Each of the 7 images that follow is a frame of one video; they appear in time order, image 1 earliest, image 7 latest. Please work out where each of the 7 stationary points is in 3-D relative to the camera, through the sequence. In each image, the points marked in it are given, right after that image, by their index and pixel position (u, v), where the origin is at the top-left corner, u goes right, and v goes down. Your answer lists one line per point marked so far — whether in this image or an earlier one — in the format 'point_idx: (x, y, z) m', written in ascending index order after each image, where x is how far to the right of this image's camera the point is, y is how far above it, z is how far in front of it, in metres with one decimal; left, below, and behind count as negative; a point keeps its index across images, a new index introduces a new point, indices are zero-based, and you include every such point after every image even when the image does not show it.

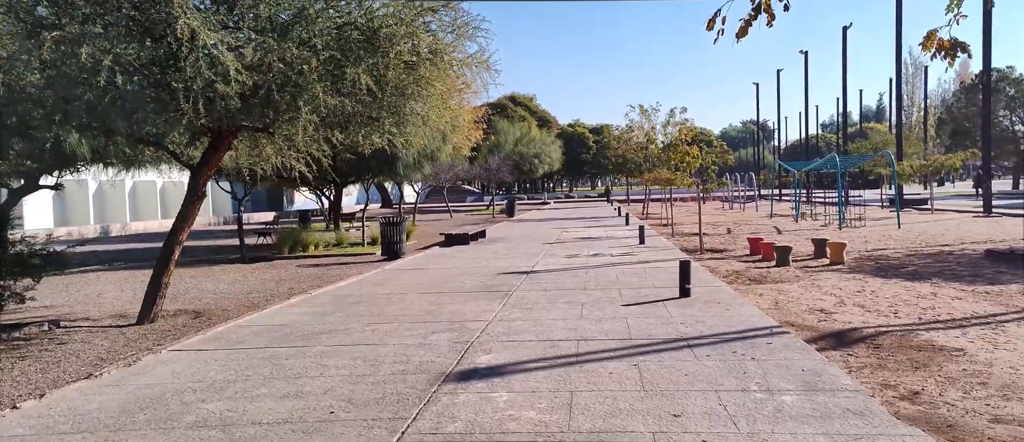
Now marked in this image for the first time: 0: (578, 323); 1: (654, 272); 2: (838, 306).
0: (+0.9, -1.3, +9.4) m
1: (+2.8, -1.0, +14.3) m
2: (+4.6, -1.2, +10.3) m
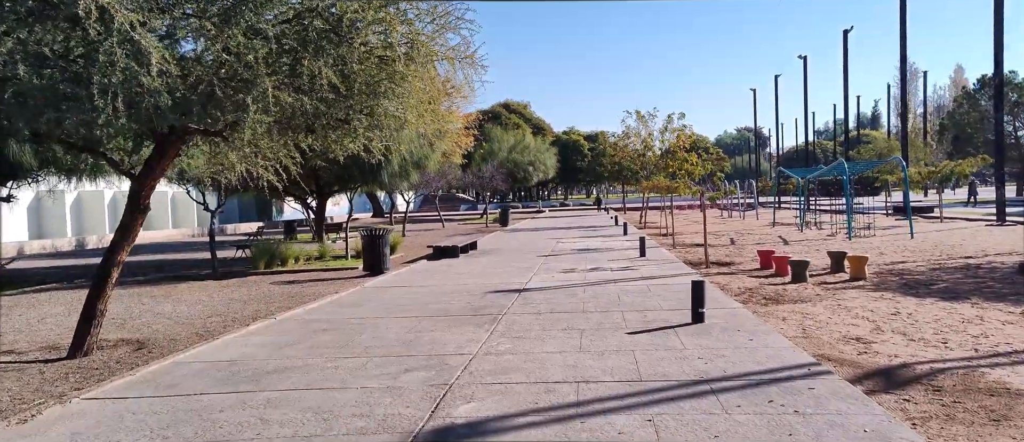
0: (+0.7, -1.5, +8.0) m
1: (+2.6, -1.3, +12.9) m
2: (+4.5, -1.4, +9.0) m
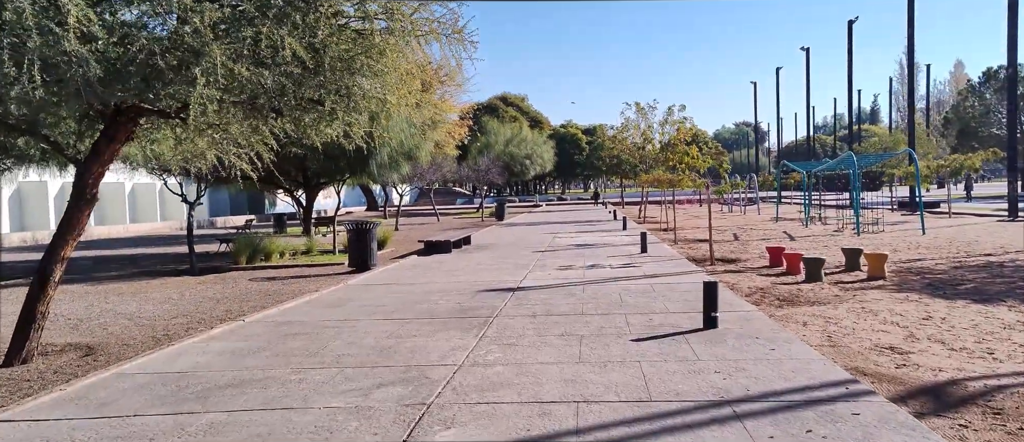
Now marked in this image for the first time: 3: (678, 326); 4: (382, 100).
0: (+0.6, -1.4, +7.0) m
1: (+2.5, -1.2, +11.9) m
2: (+4.4, -1.3, +8.0) m
3: (+2.1, -1.3, +8.9) m
4: (-2.1, +1.9, +11.1) m
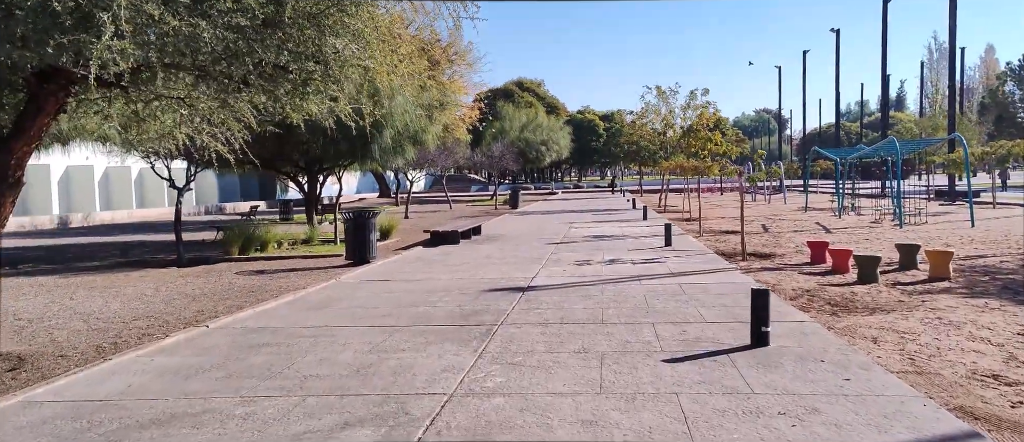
0: (+0.6, -1.4, +5.5) m
1: (+2.6, -1.0, +10.4) m
2: (+4.4, -1.3, +6.4) m
3: (+2.1, -1.2, +7.4) m
4: (-1.9, +2.0, +9.6) m
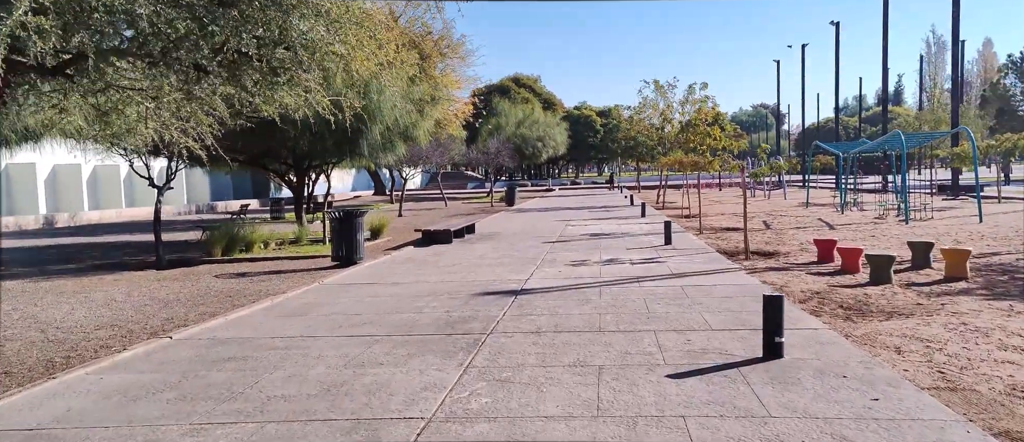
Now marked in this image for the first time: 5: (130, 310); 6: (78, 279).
0: (+0.5, -1.4, +4.8) m
1: (+2.5, -1.0, +9.7) m
2: (+4.3, -1.3, +5.7) m
3: (+2.0, -1.2, +6.7) m
4: (-2.1, +2.0, +8.9) m
5: (-5.5, -1.3, +10.4) m
6: (-8.3, -1.1, +13.8) m
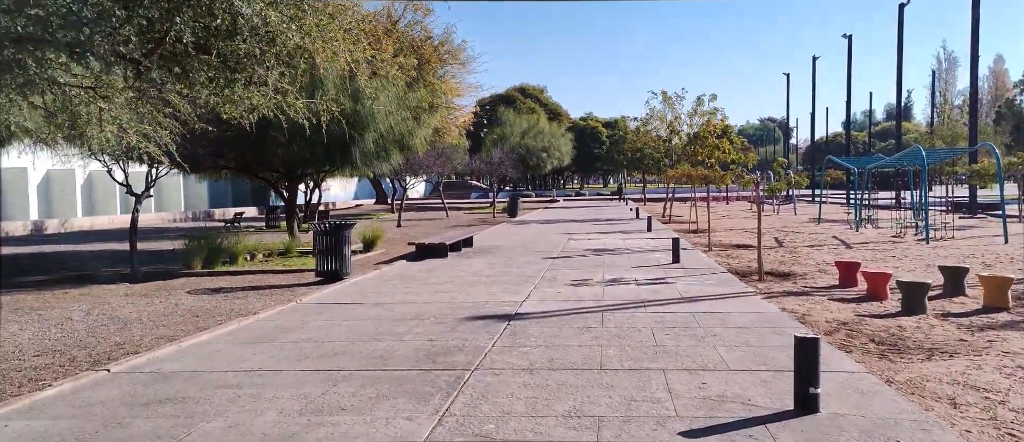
0: (+0.4, -1.6, +3.8) m
1: (+2.4, -1.3, +8.7) m
2: (+4.2, -1.5, +4.7) m
3: (+1.9, -1.4, +5.7) m
4: (-2.1, +1.8, +7.9) m
5: (-5.6, -1.5, +9.5) m
6: (-8.3, -1.3, +12.8) m
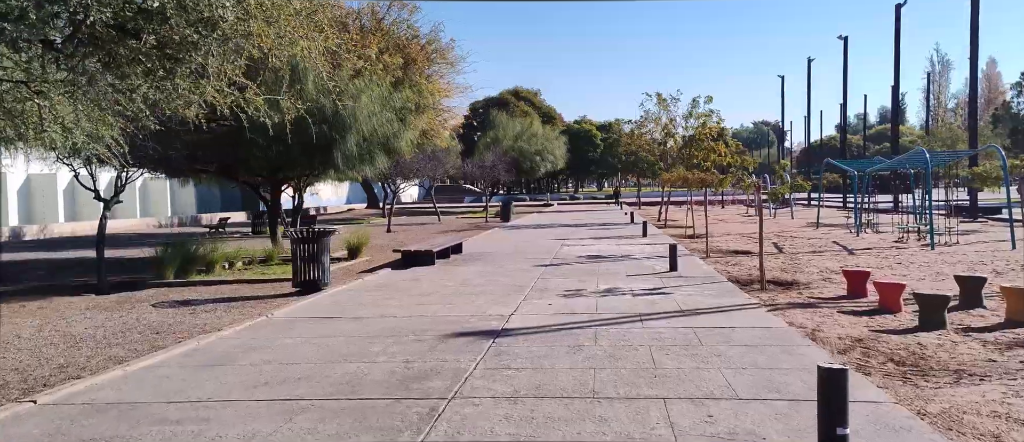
0: (+0.3, -1.6, +3.0) m
1: (+2.2, -1.4, +7.9) m
2: (+4.1, -1.6, +3.9) m
3: (+1.7, -1.5, +4.9) m
4: (-2.3, +1.7, +7.1) m
5: (-5.8, -1.6, +8.6) m
6: (-8.5, -1.4, +12.0) m
